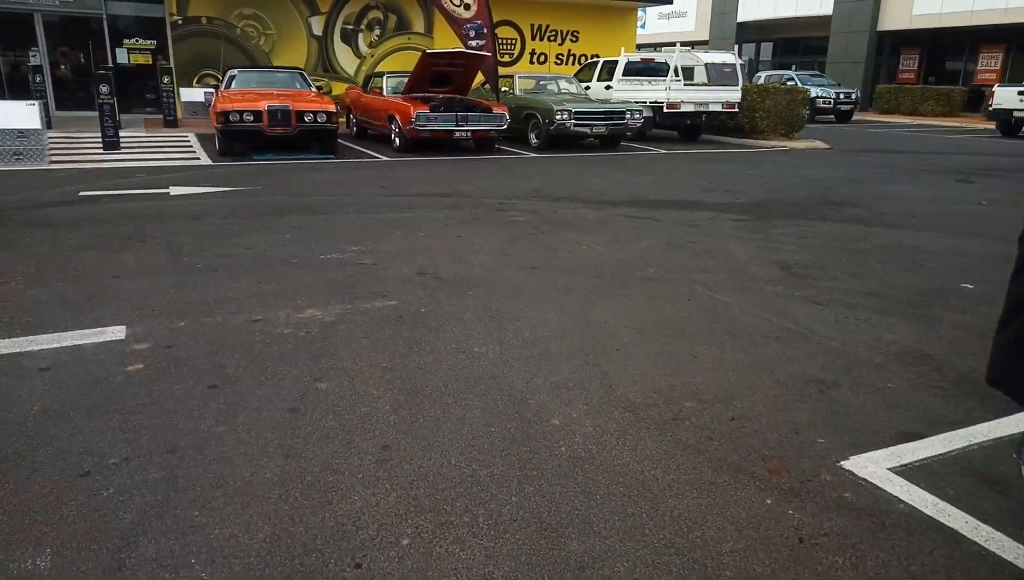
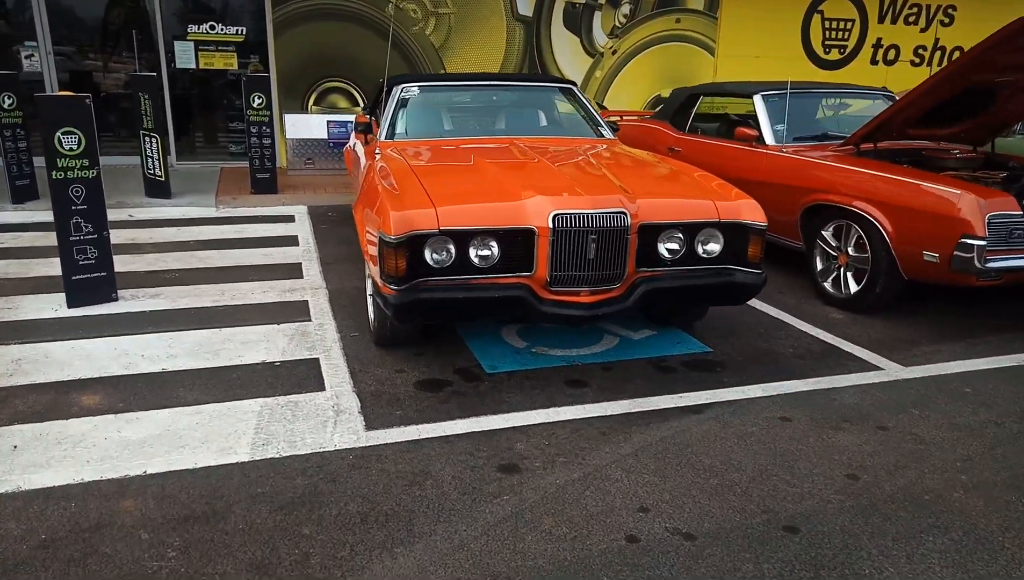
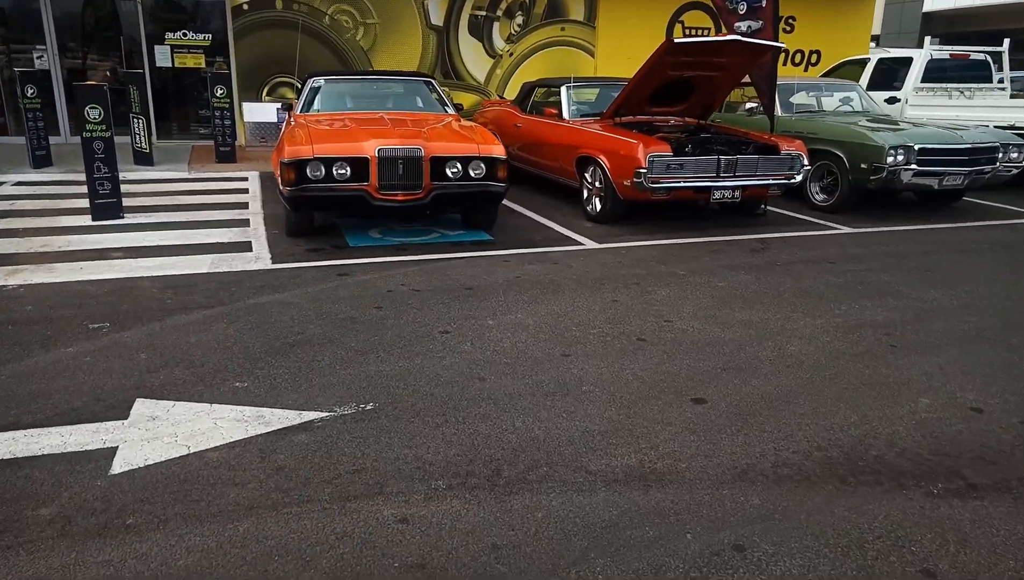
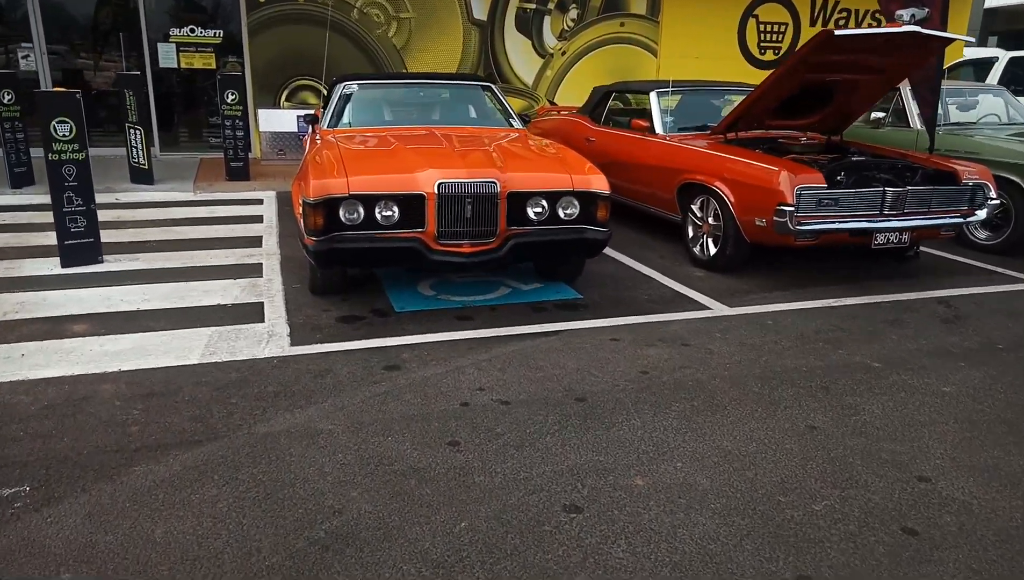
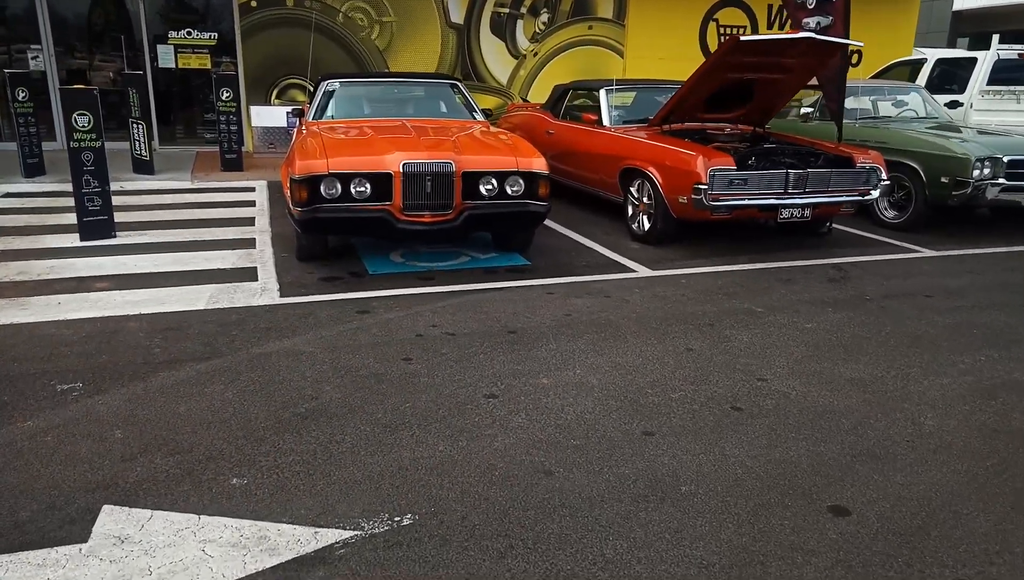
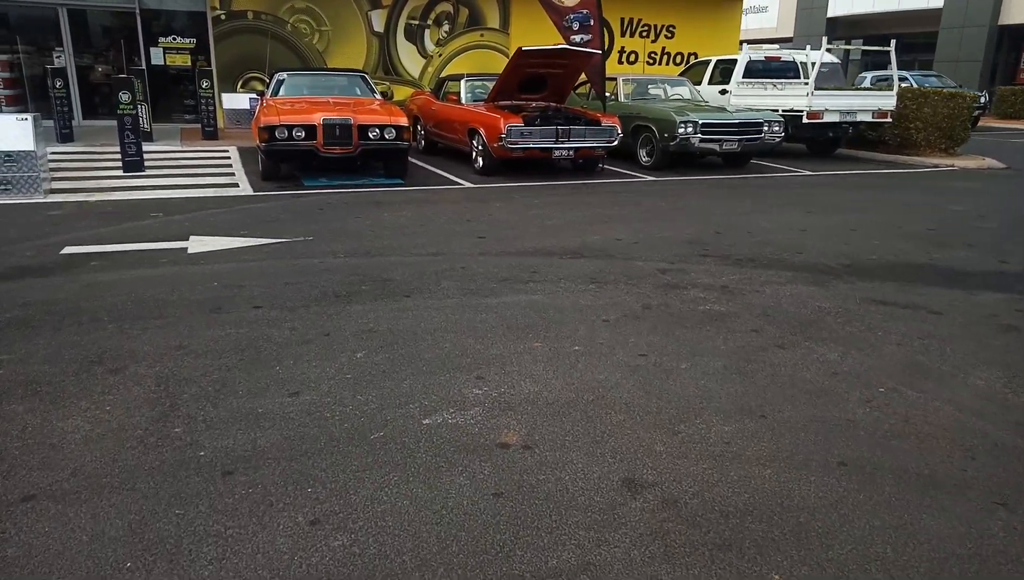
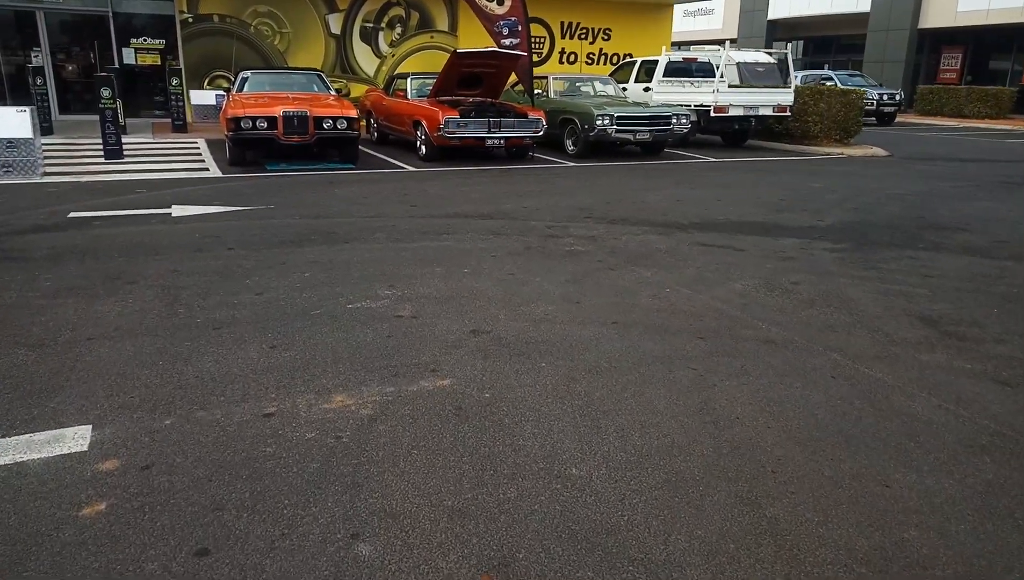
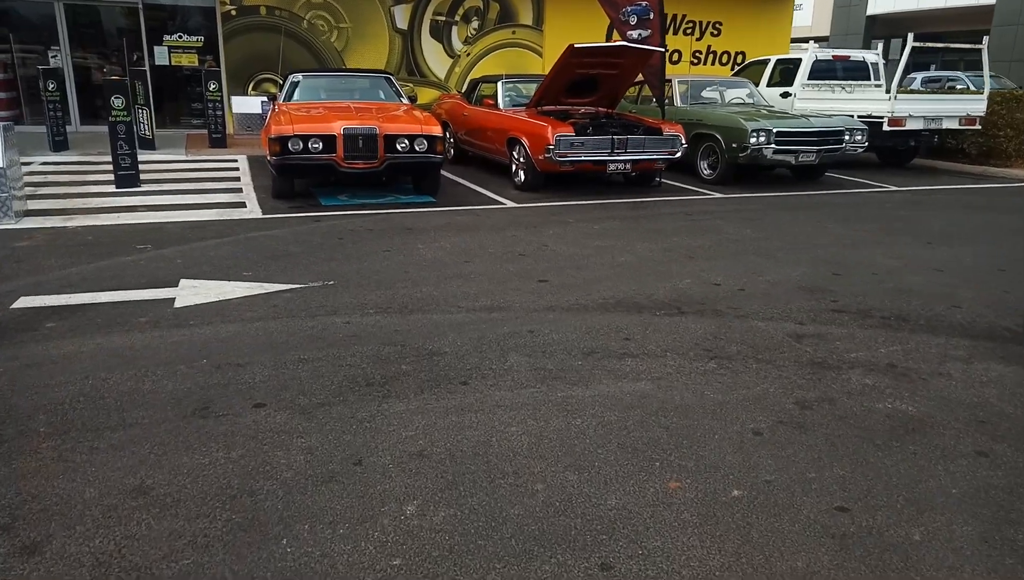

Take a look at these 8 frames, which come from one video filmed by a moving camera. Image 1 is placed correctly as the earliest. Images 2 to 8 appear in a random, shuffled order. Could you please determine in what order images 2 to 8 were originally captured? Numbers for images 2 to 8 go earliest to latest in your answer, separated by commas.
7, 6, 8, 3, 5, 4, 2
